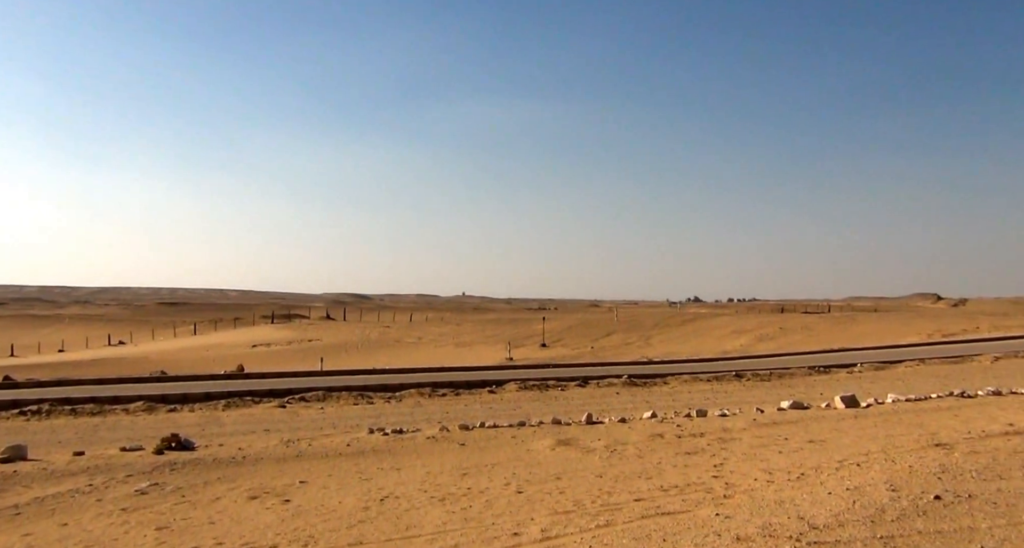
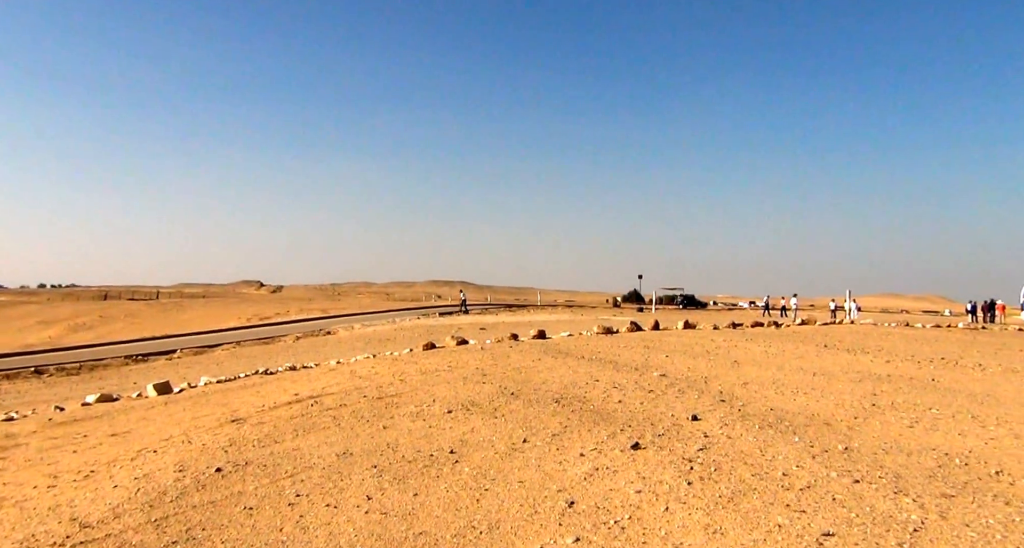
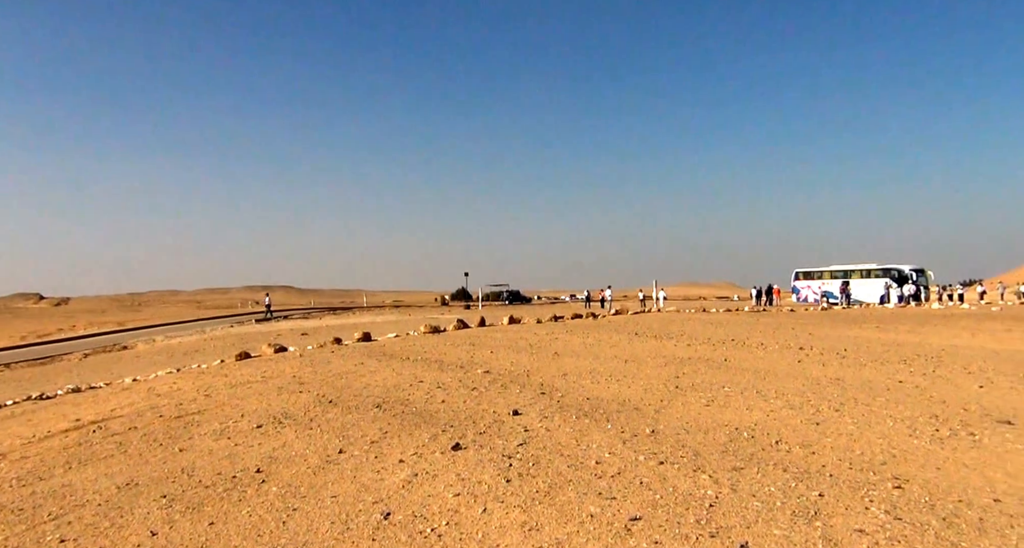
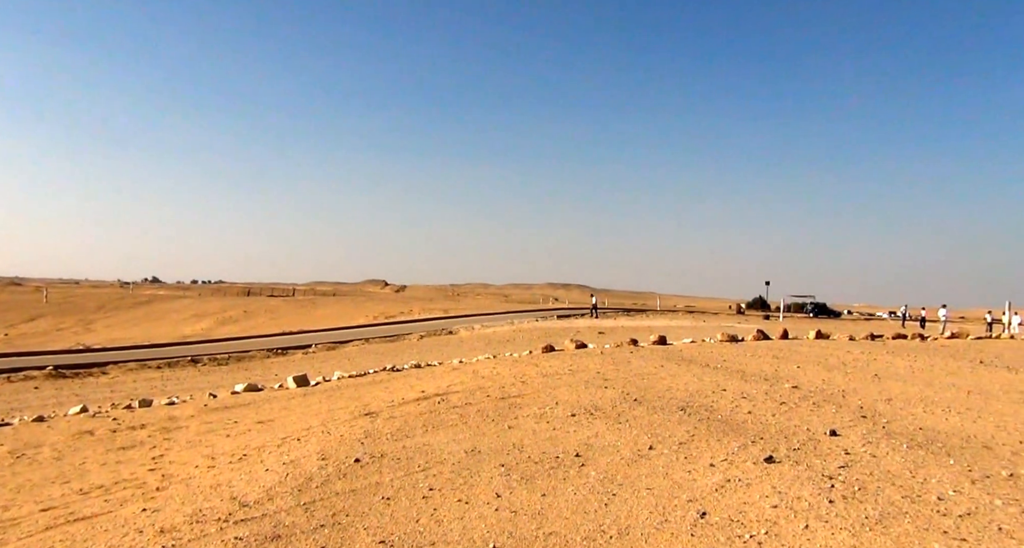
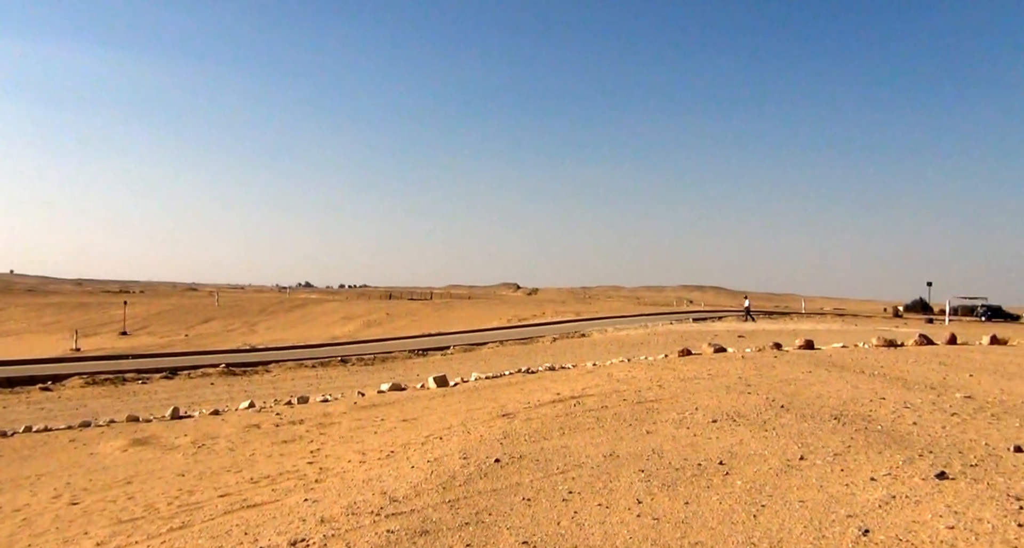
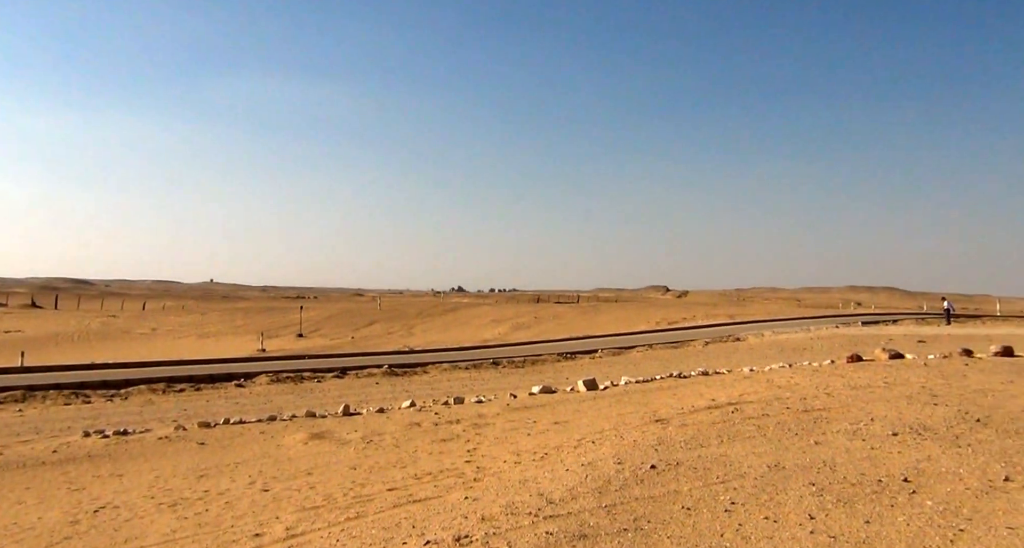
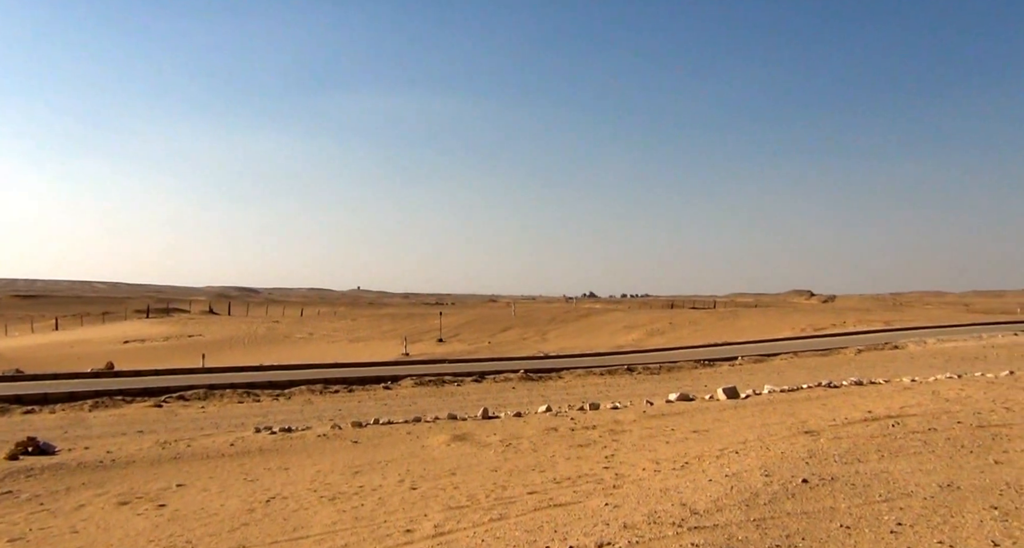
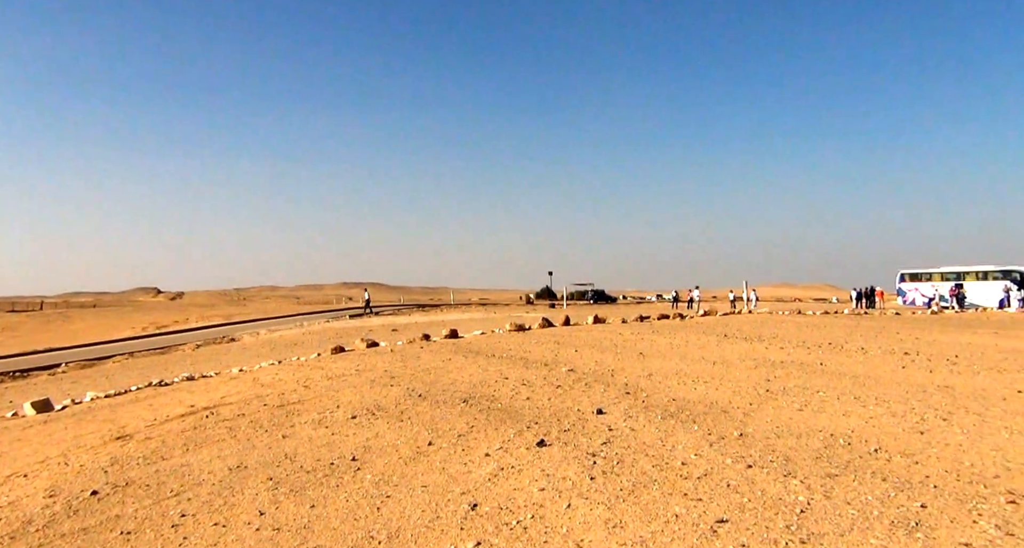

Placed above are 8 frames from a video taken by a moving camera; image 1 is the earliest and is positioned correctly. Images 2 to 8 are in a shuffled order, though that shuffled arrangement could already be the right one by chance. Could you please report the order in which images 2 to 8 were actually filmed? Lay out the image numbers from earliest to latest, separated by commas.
7, 6, 5, 4, 2, 8, 3
